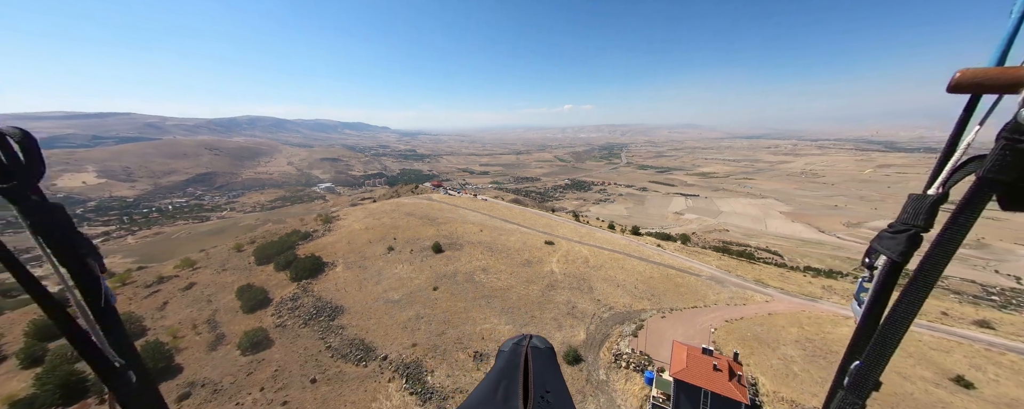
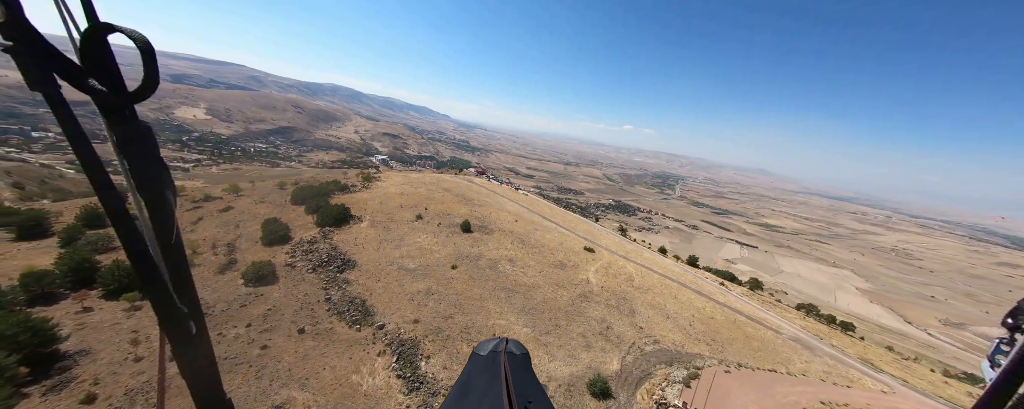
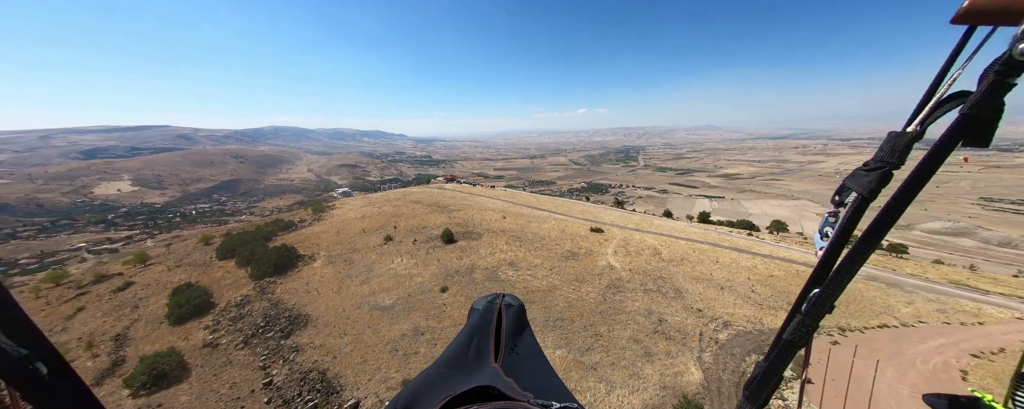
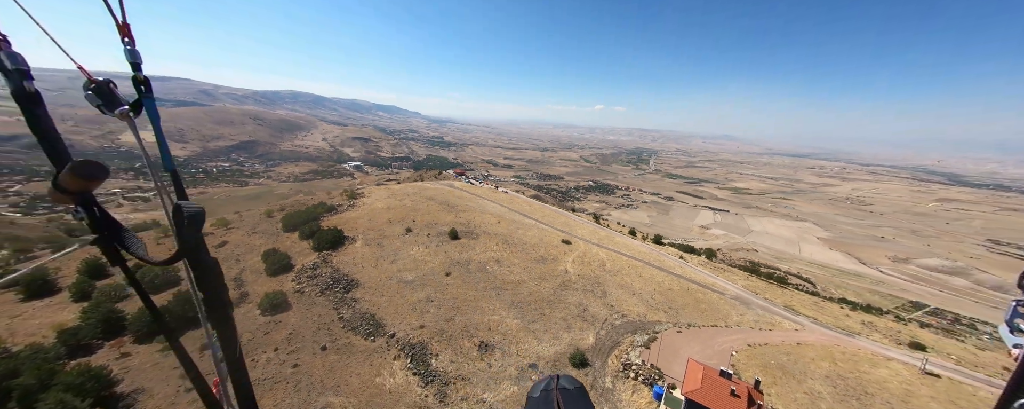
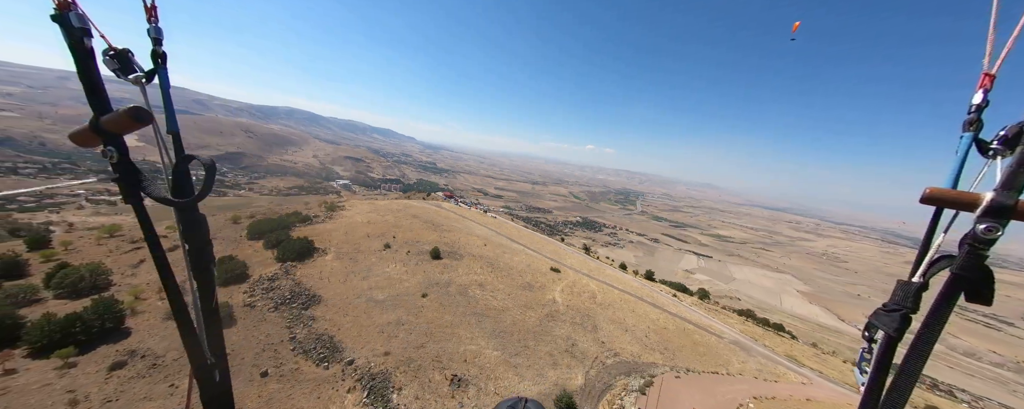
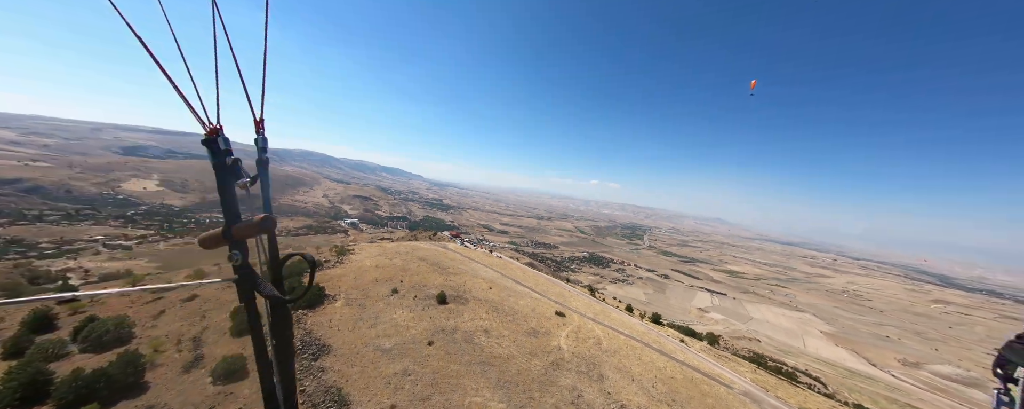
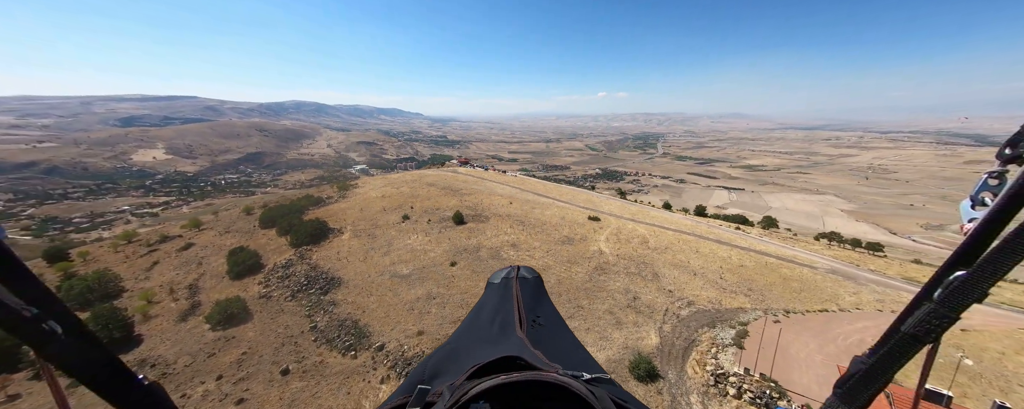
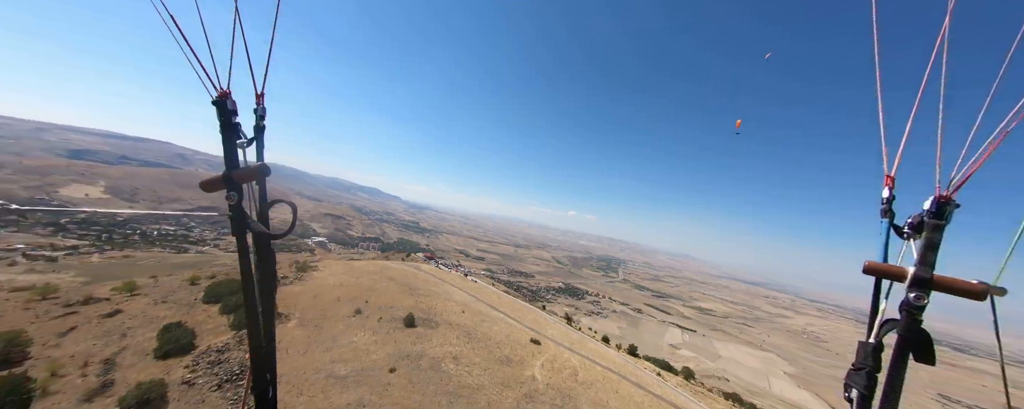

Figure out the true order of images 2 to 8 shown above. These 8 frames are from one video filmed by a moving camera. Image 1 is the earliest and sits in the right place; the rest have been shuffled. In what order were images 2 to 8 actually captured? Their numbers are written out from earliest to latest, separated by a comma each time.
4, 6, 8, 5, 2, 7, 3
